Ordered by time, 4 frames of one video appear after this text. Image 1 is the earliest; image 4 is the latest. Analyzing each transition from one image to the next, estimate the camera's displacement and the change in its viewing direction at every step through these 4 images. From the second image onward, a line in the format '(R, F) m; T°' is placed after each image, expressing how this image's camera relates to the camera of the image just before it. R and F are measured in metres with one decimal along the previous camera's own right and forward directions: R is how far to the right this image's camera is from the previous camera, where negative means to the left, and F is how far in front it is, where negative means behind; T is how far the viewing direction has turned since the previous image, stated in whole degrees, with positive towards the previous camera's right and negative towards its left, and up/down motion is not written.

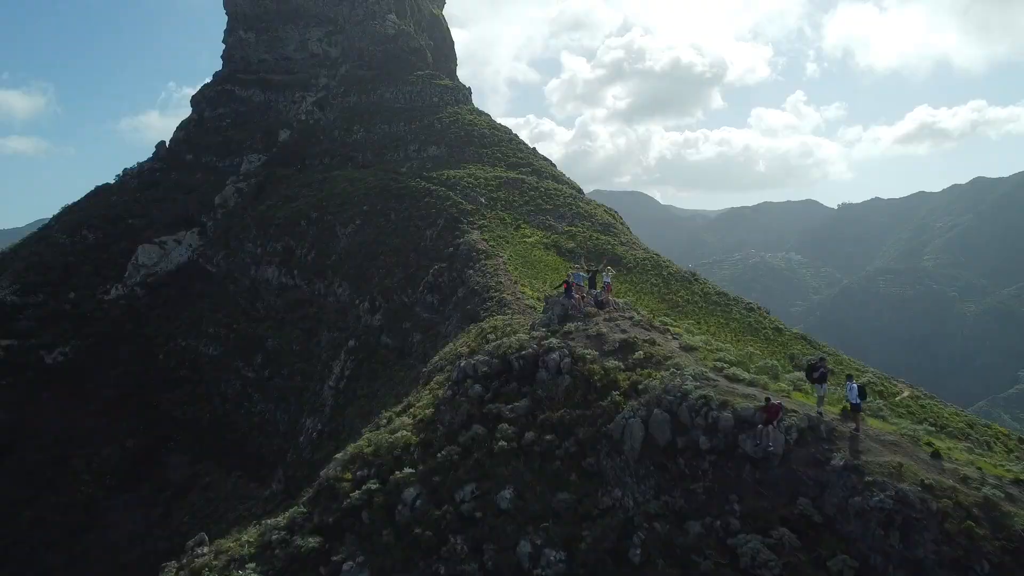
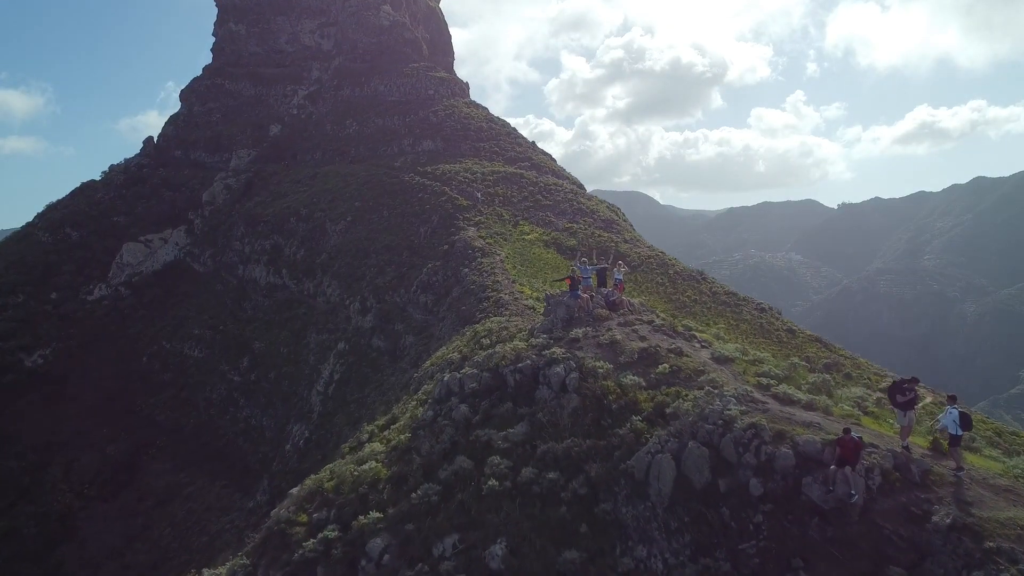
(+0.1, +2.1) m; 0°
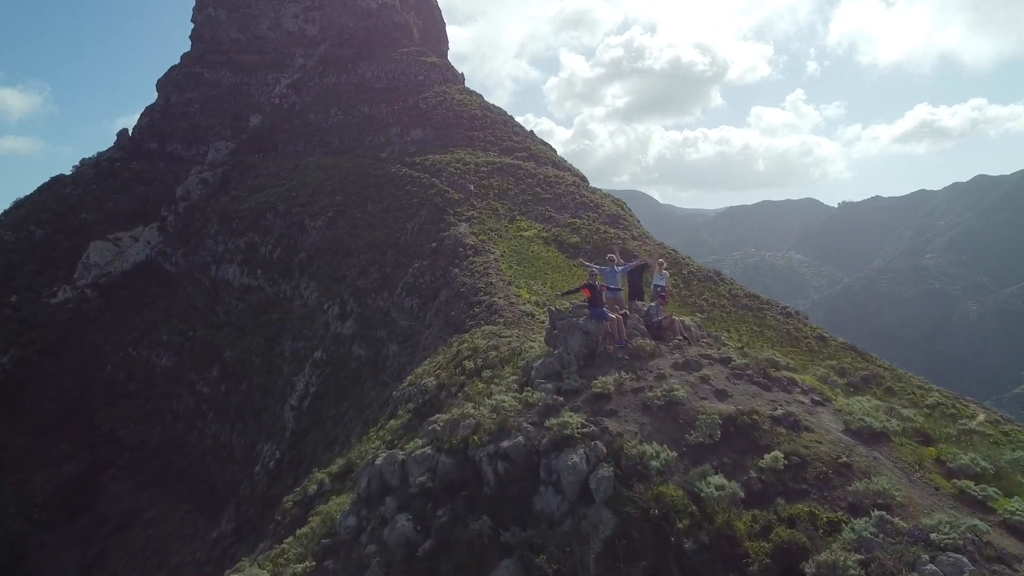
(+0.2, +4.0) m; 0°
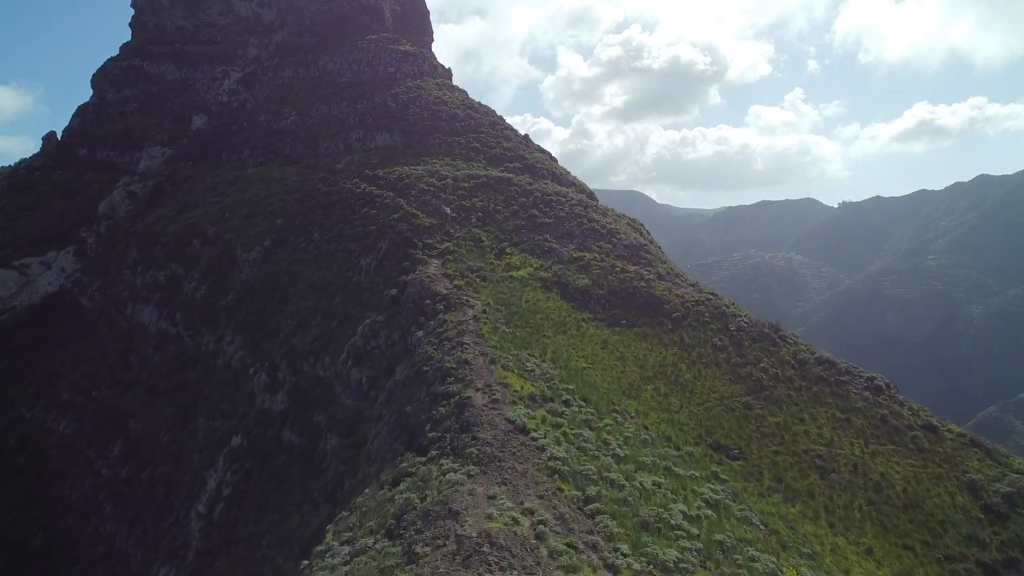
(+0.4, +9.2) m; 0°
